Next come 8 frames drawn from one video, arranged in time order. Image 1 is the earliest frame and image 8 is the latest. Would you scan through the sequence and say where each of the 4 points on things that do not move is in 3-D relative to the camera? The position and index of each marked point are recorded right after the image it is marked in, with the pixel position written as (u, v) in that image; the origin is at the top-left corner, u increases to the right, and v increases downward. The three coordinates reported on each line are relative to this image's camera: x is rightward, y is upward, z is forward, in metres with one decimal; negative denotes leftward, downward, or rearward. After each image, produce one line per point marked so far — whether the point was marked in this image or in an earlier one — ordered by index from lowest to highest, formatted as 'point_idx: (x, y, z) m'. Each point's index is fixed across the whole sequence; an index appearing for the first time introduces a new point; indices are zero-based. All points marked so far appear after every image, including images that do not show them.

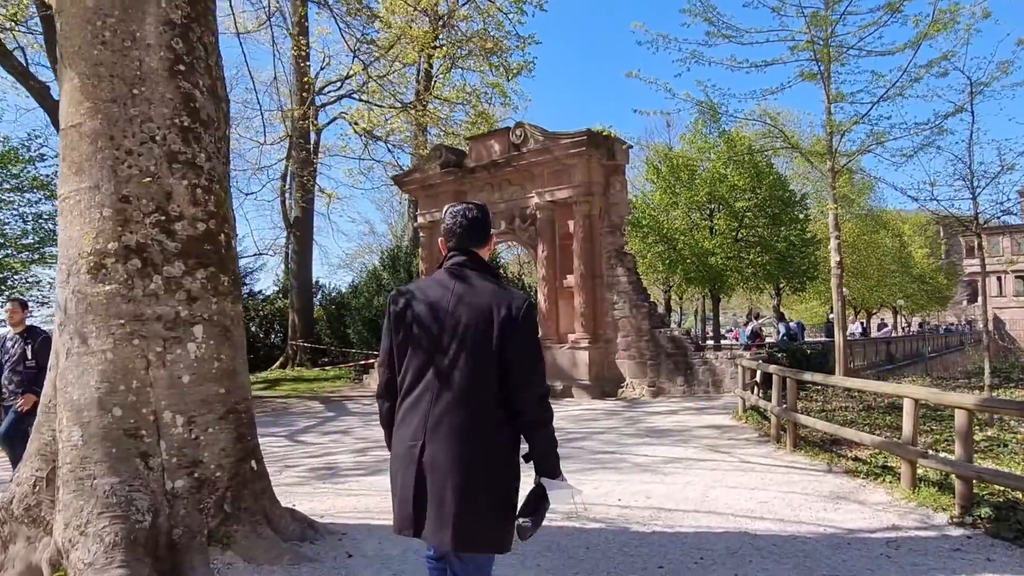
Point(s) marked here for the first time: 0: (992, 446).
0: (+4.8, -1.6, +6.6) m
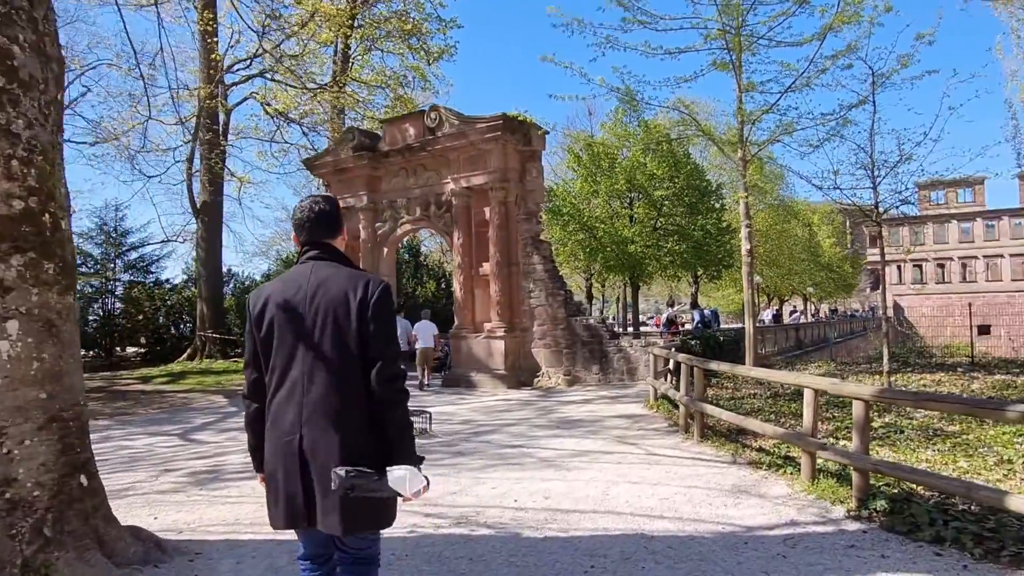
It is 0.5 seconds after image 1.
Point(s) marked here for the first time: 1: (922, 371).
0: (+3.8, -1.5, +6.7) m
1: (+7.8, -1.6, +12.7) m
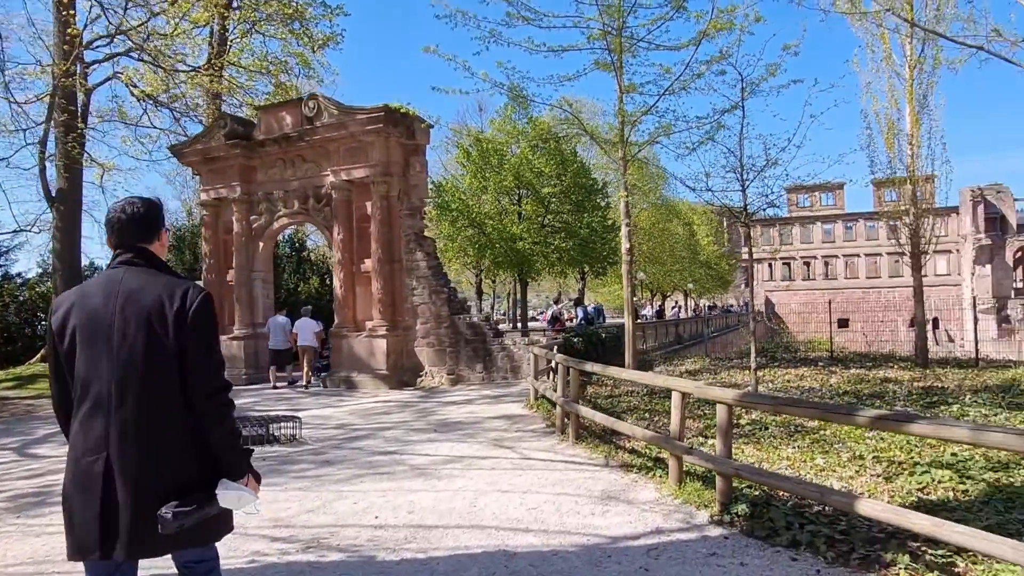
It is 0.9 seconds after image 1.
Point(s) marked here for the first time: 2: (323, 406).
0: (+2.5, -1.5, +6.8) m
1: (+5.5, -1.6, +13.4) m
2: (-3.5, -2.2, +12.4) m
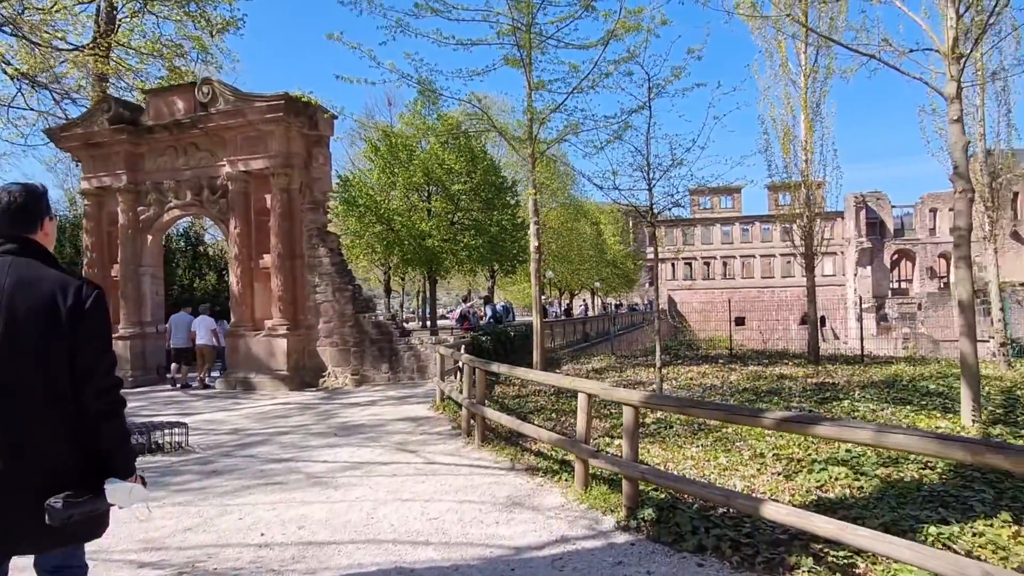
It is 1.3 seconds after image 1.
0: (+1.5, -1.4, +6.8) m
1: (+3.7, -1.5, +13.8) m
2: (-5.2, -2.1, +11.6) m
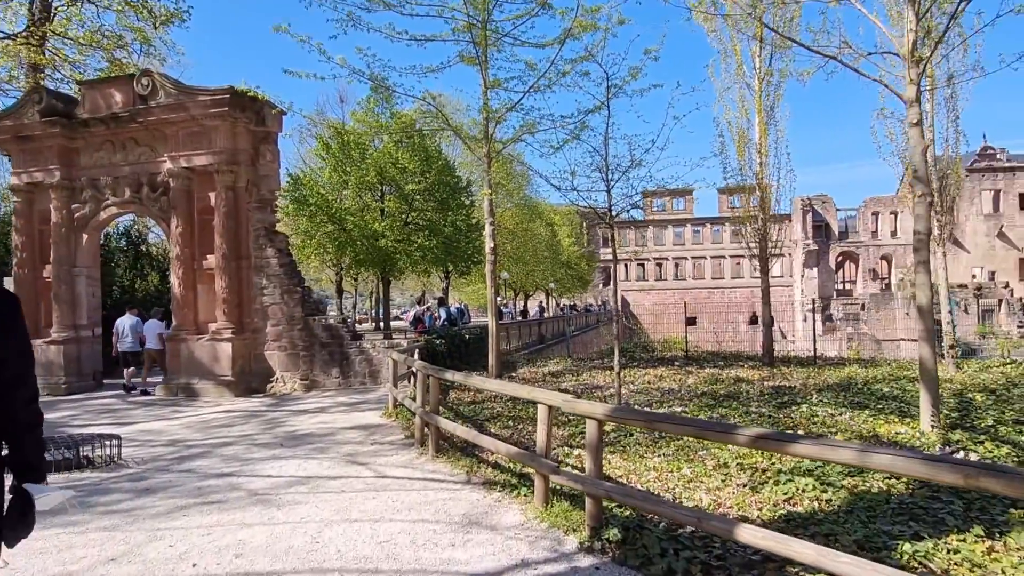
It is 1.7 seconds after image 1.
0: (+1.1, -1.5, +6.6) m
1: (+2.8, -1.6, +13.7) m
2: (-5.9, -2.2, +10.9) m
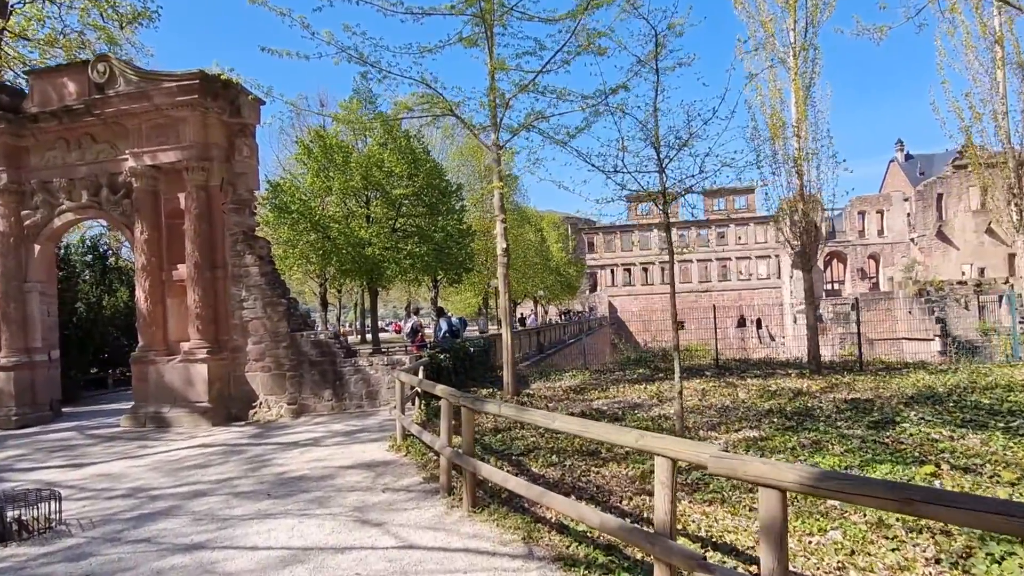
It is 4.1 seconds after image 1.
0: (+1.5, -1.5, +5.2) m
1: (+3.0, -1.6, +12.3) m
2: (-5.5, -2.4, +9.3) m
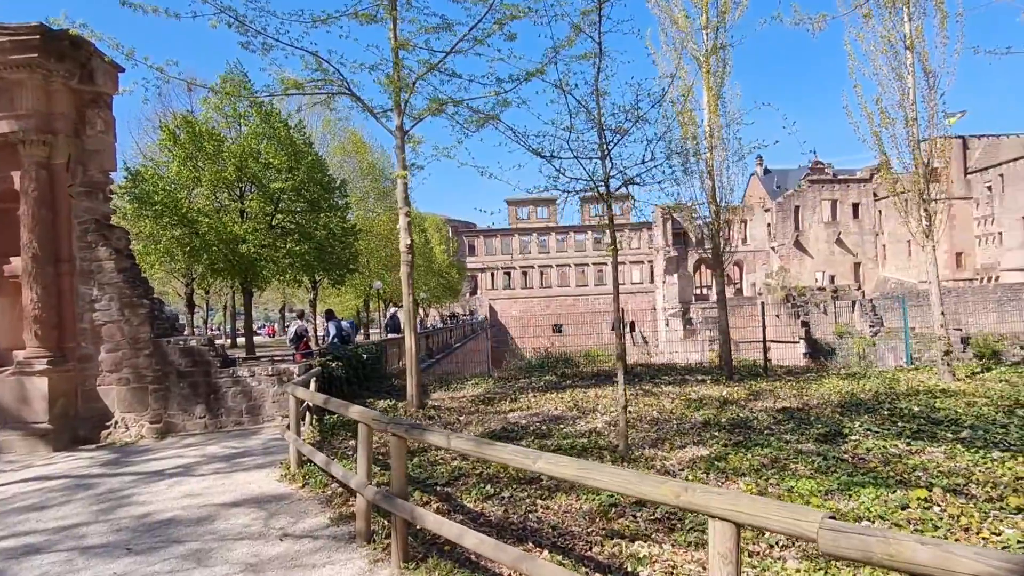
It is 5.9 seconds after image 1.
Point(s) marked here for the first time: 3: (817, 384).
0: (+1.2, -1.5, +4.4) m
1: (+1.4, -1.7, +11.7) m
2: (-6.5, -2.3, +7.2) m
3: (+4.7, -1.5, +10.4) m
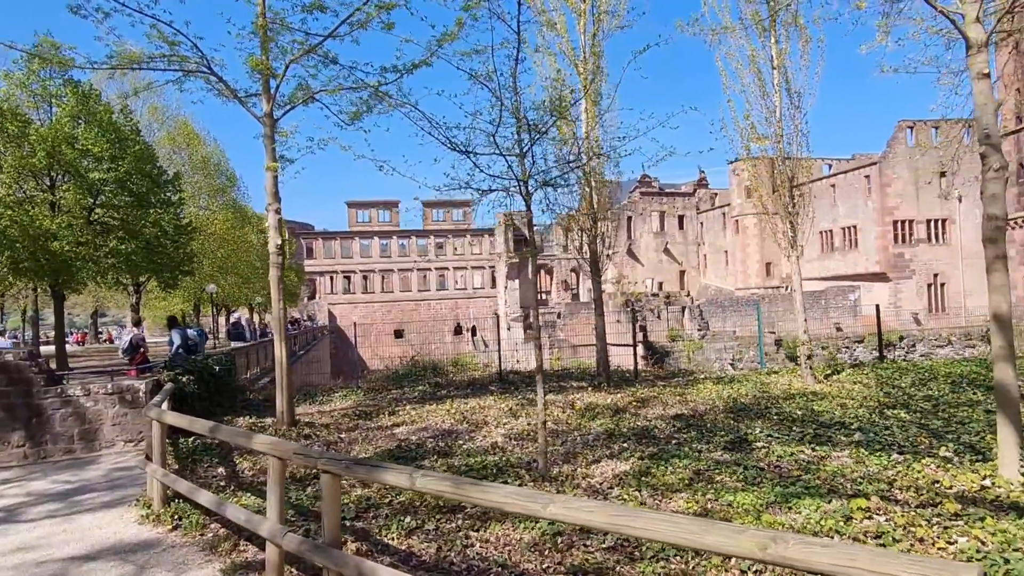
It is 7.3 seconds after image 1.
0: (+0.8, -1.6, +4.2) m
1: (-0.6, -1.8, +11.3) m
2: (-7.3, -2.4, +5.1) m
3: (+2.9, -1.6, +10.8) m
